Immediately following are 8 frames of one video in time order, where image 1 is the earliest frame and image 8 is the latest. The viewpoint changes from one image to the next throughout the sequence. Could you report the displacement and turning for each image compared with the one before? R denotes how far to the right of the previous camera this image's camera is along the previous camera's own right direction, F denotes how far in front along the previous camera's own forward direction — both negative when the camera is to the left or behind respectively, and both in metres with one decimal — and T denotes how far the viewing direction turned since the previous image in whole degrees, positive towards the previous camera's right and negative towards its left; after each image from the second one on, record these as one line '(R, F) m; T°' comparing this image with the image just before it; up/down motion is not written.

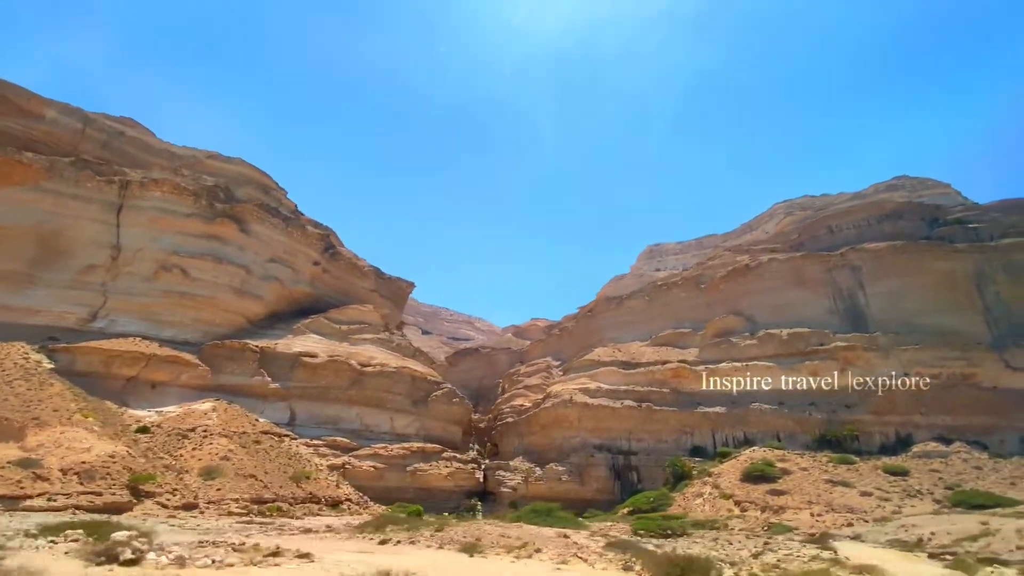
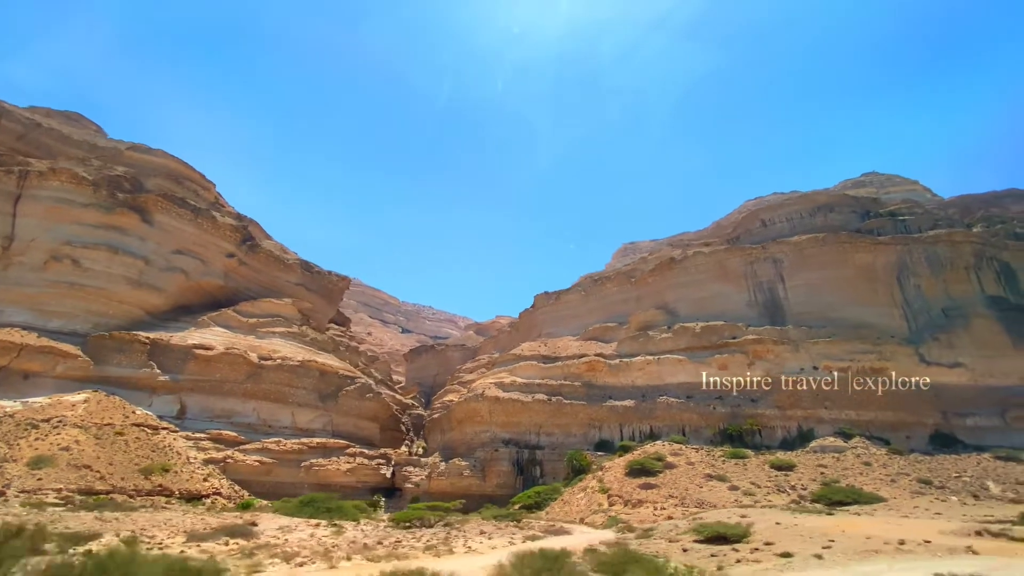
(+5.9, +0.6) m; 0°
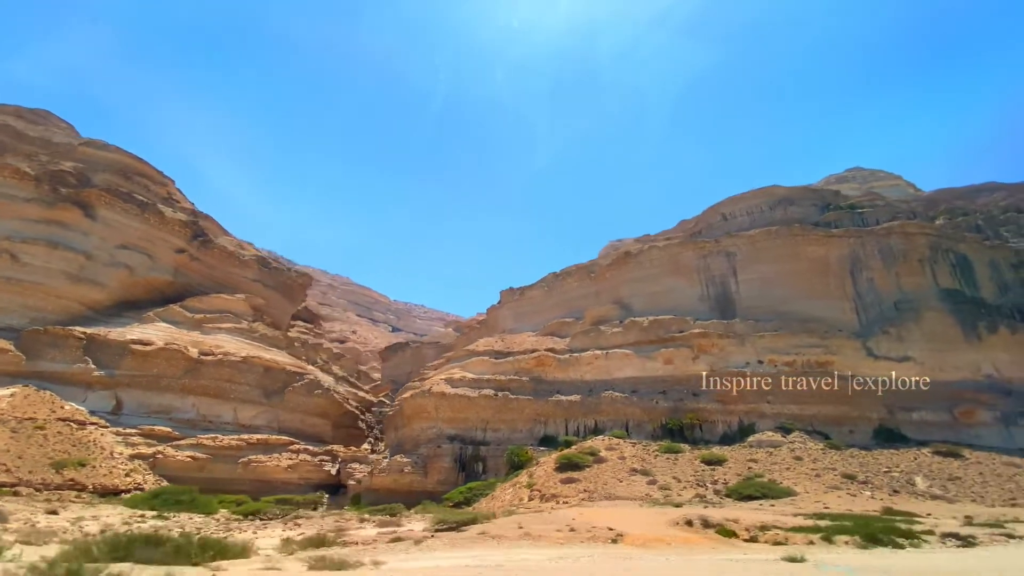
(+3.6, +0.4) m; 0°
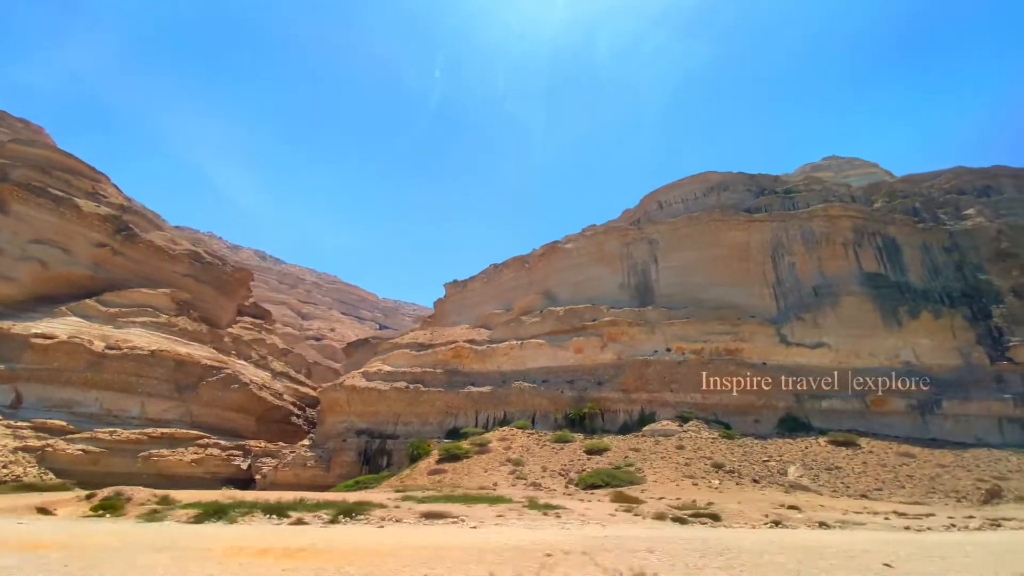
(+5.9, +0.7) m; -1°
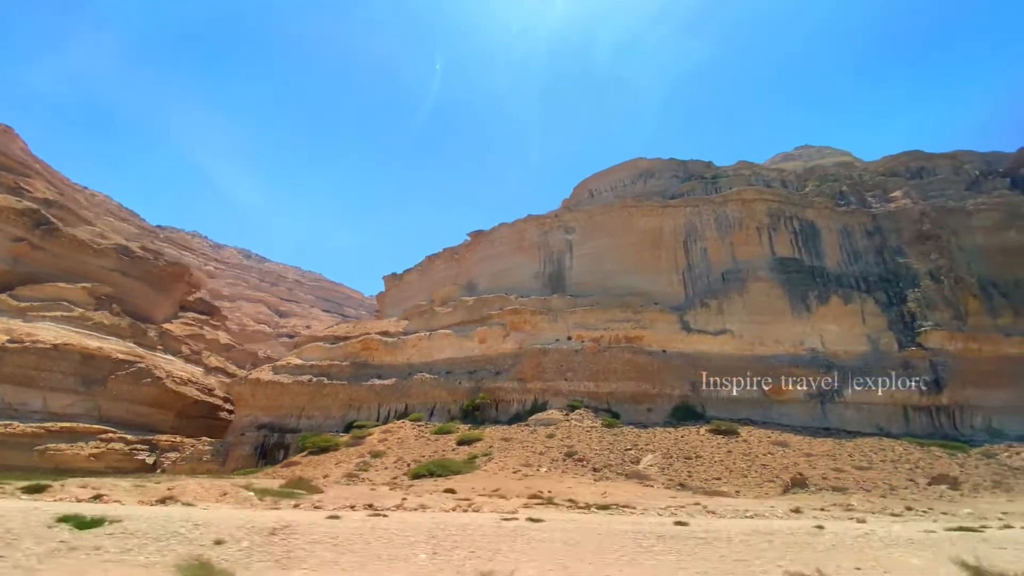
(+5.9, +0.7) m; -1°
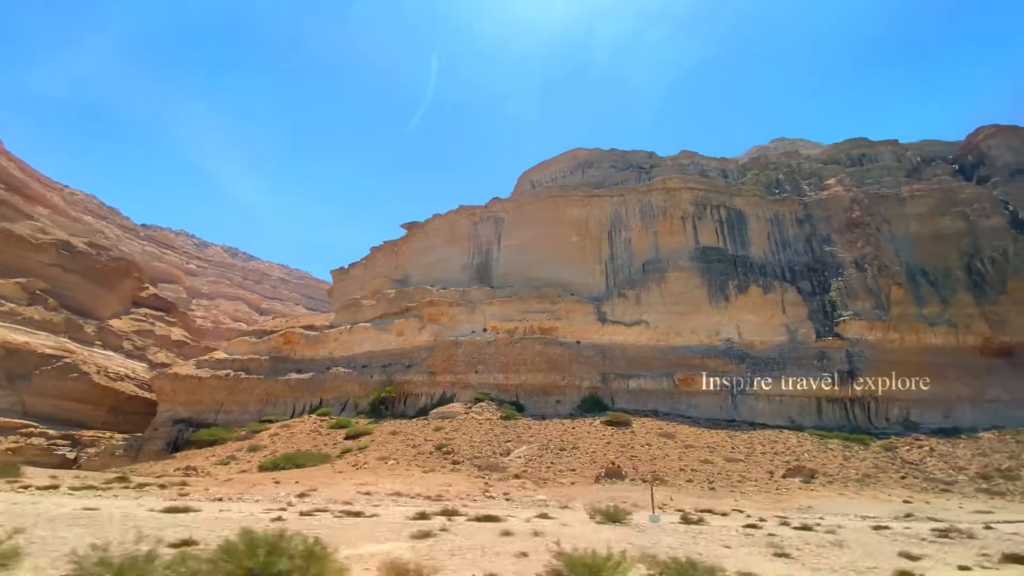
(+4.7, +0.6) m; -1°
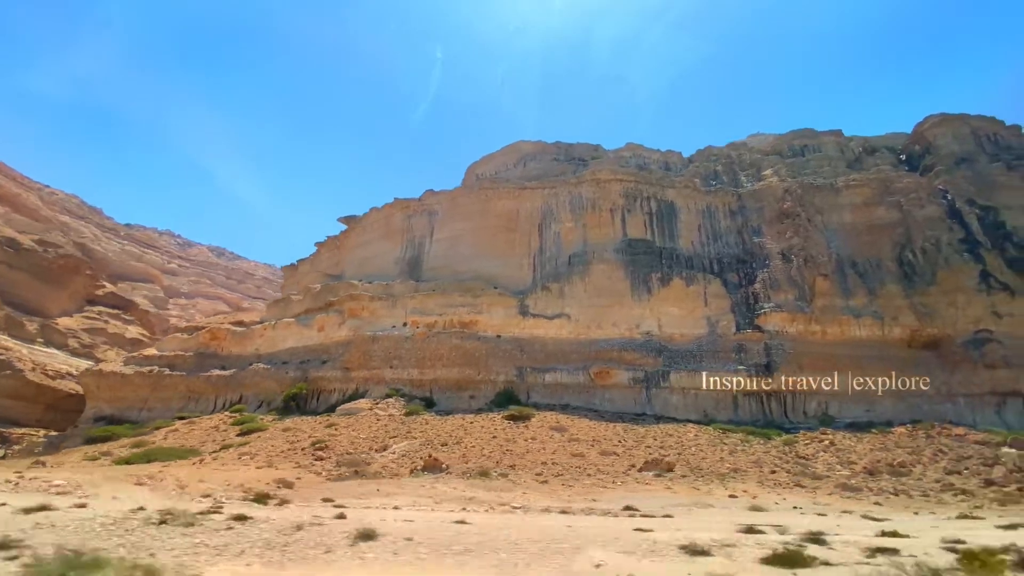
(+4.1, +0.5) m; 0°
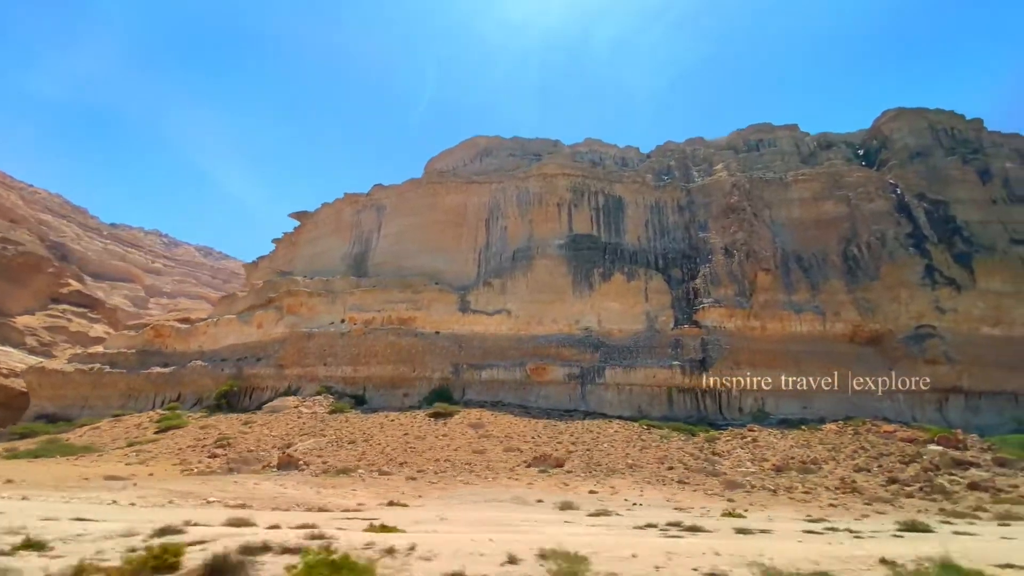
(+3.0, +0.3) m; 0°
